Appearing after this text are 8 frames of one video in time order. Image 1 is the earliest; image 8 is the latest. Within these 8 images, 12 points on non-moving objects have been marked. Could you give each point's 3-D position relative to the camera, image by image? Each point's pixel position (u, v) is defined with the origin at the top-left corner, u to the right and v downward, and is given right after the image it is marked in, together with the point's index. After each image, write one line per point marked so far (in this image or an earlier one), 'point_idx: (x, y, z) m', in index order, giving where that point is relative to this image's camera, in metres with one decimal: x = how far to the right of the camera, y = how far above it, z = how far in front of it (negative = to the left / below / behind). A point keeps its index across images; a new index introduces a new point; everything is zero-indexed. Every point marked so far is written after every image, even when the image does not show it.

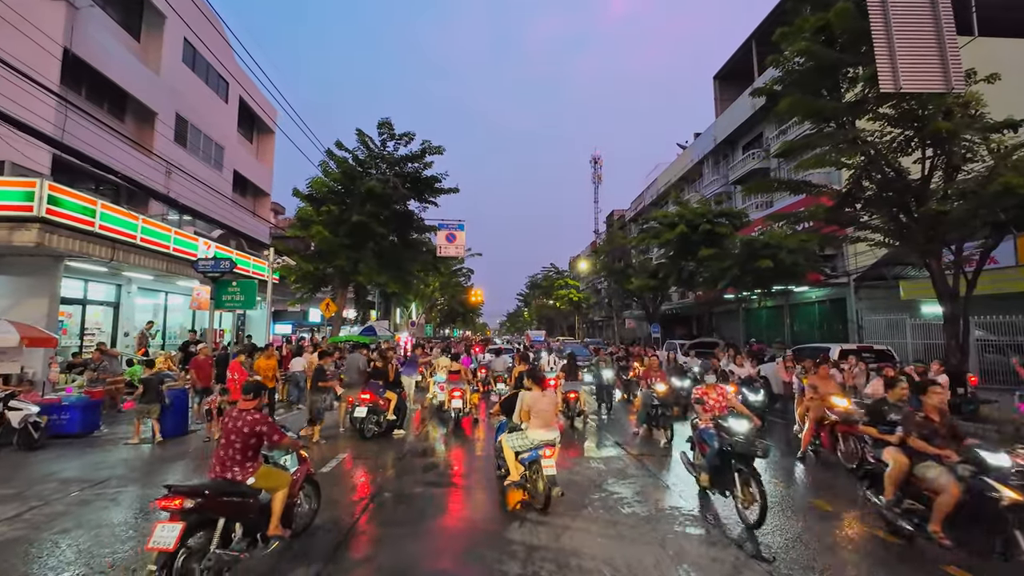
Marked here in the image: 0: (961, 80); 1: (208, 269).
0: (+5.0, +2.3, +6.5) m
1: (-6.7, +0.4, +12.5) m
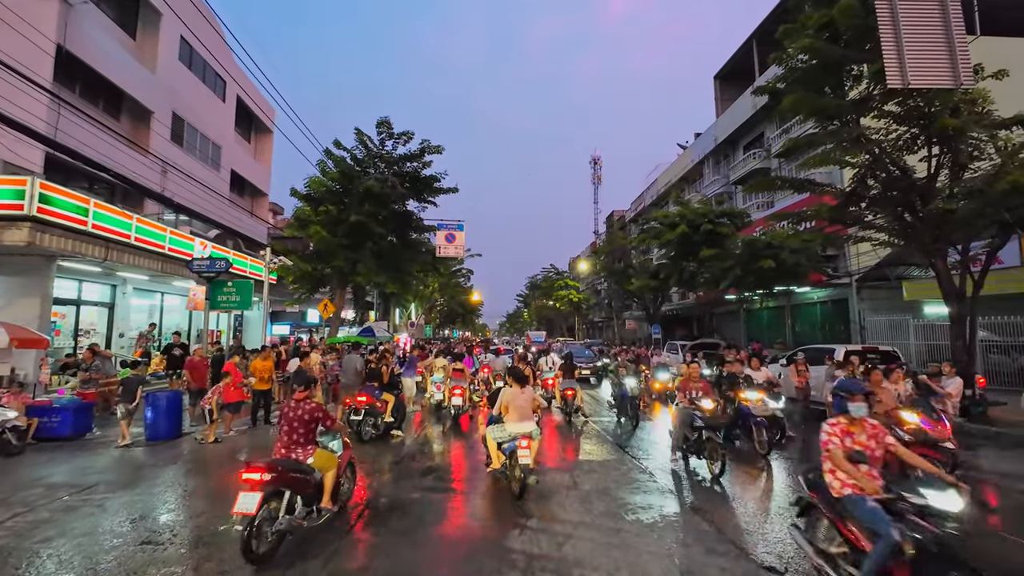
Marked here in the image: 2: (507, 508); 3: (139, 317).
0: (+5.0, +2.3, +6.3) m
1: (-6.7, +0.4, +12.3) m
2: (0.0, -2.4, +6.2) m
3: (-11.3, -0.9, +17.3) m
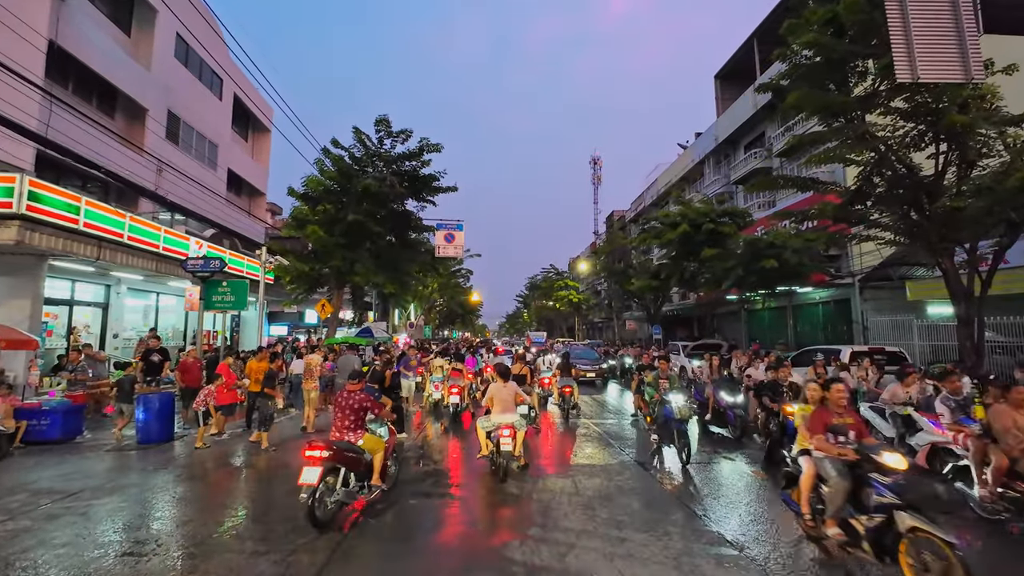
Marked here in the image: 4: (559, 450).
0: (+5.0, +2.3, +6.1) m
1: (-6.7, +0.4, +12.1) m
2: (0.0, -2.4, +5.9) m
3: (-11.3, -0.9, +17.1) m
4: (+0.6, -2.6, +9.3) m
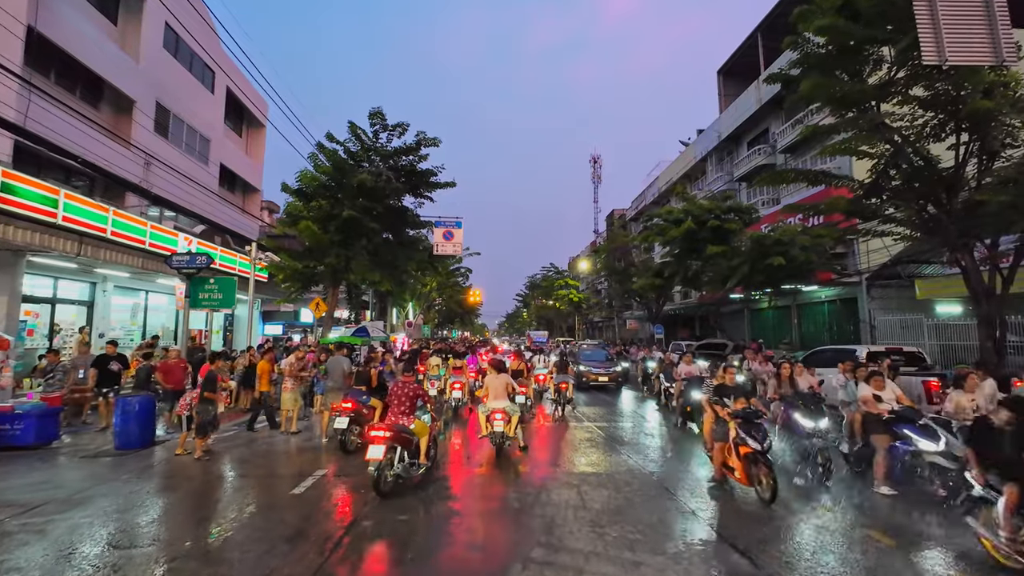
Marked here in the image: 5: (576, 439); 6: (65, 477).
0: (+5.0, +2.4, +5.6) m
1: (-6.7, +0.5, +11.6) m
2: (0.0, -2.3, +5.4) m
3: (-11.3, -0.8, +16.5) m
4: (+0.6, -2.6, +8.8) m
5: (+1.1, -2.6, +10.0) m
6: (-6.1, -2.6, +7.8) m
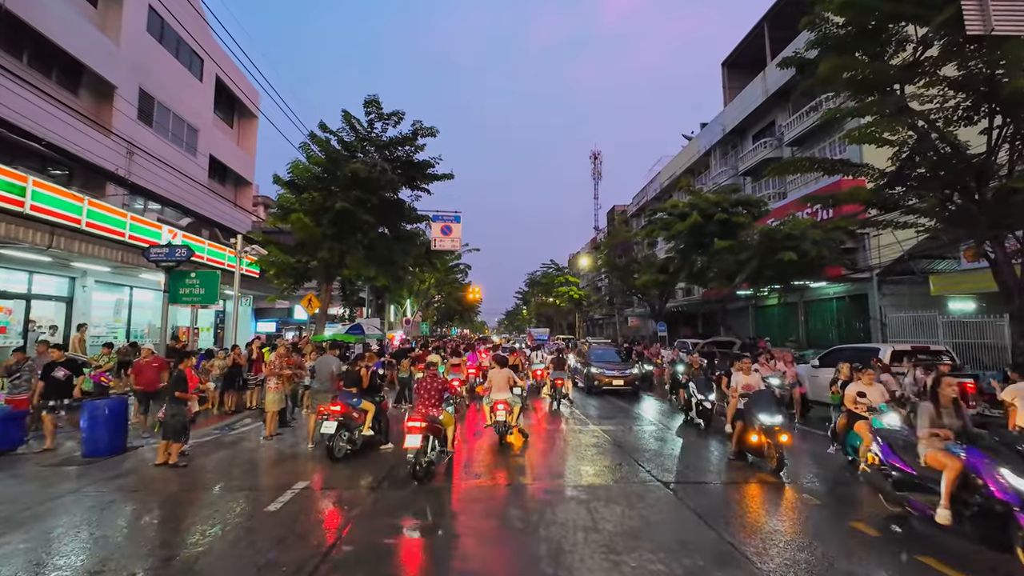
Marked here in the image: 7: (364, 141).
0: (+5.0, +2.5, +4.8) m
1: (-6.7, +0.6, +10.9) m
2: (0.0, -2.2, +4.7) m
3: (-11.3, -0.7, +15.8) m
4: (+0.6, -2.5, +8.1) m
5: (+1.1, -2.5, +9.3) m
6: (-6.1, -2.5, +7.1) m
7: (-4.8, +4.8, +18.6) m
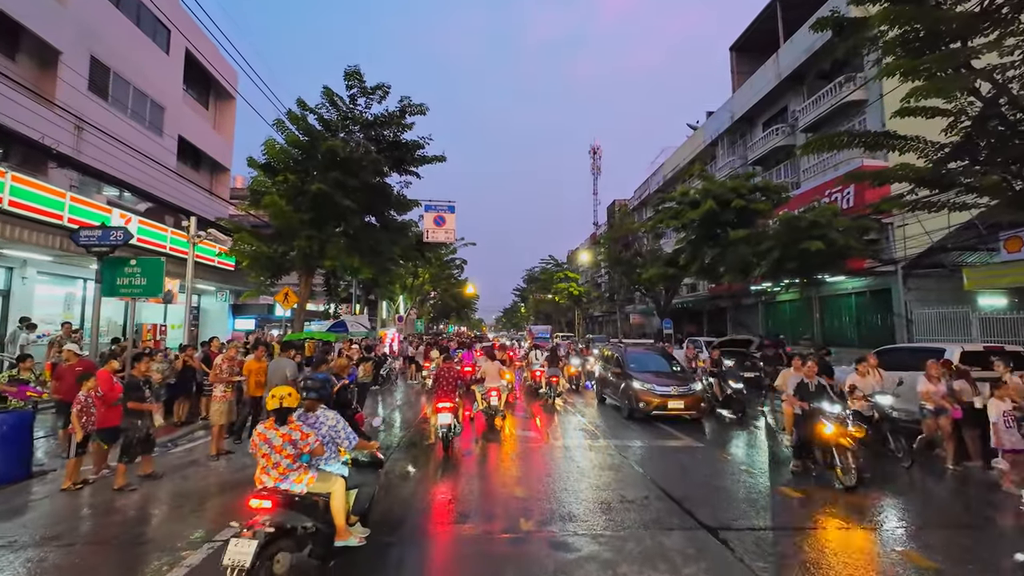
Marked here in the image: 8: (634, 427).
0: (+5.0, +2.6, +3.2) m
1: (-6.7, +0.7, +9.1) m
2: (0.0, -2.1, +3.0) m
3: (-11.3, -0.5, +14.1) m
4: (+0.6, -2.3, +6.4) m
5: (+1.0, -2.4, +7.6) m
6: (-6.1, -2.3, +5.4) m
7: (-4.9, +5.0, +16.8) m
8: (+2.4, -2.7, +11.0) m
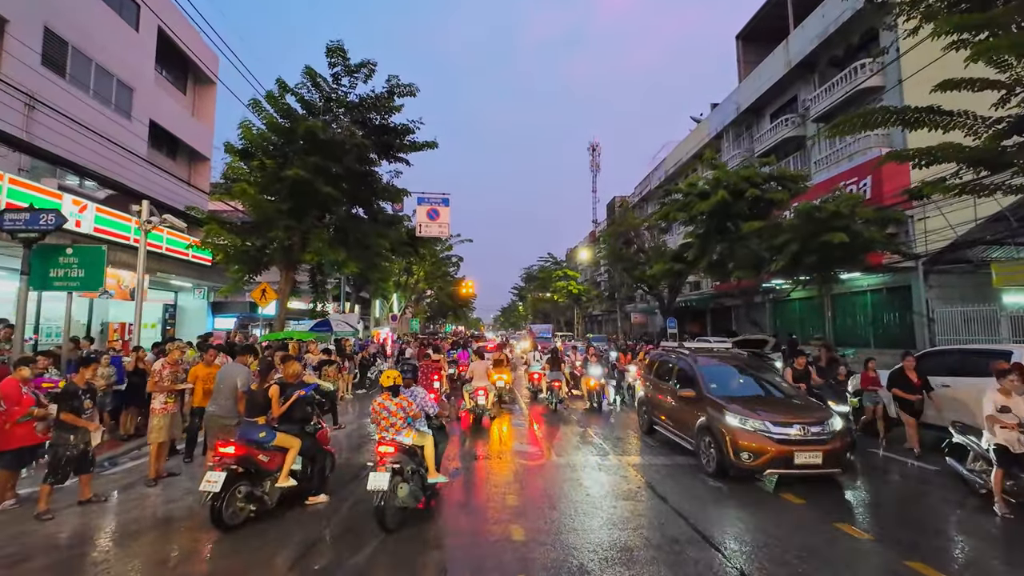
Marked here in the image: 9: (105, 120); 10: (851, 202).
0: (+5.0, +2.7, +1.9) m
1: (-6.8, +0.8, +7.8) m
2: (-0.1, -2.0, +1.7) m
3: (-11.4, -0.4, +12.7) m
4: (+0.6, -2.2, +5.2) m
5: (+1.0, -2.3, +6.3) m
6: (-6.1, -2.2, +4.1) m
7: (-5.0, +5.1, +15.5) m
8: (+2.3, -2.6, +9.8) m
9: (-10.7, +4.5, +15.1) m
10: (+9.2, +2.3, +15.6) m
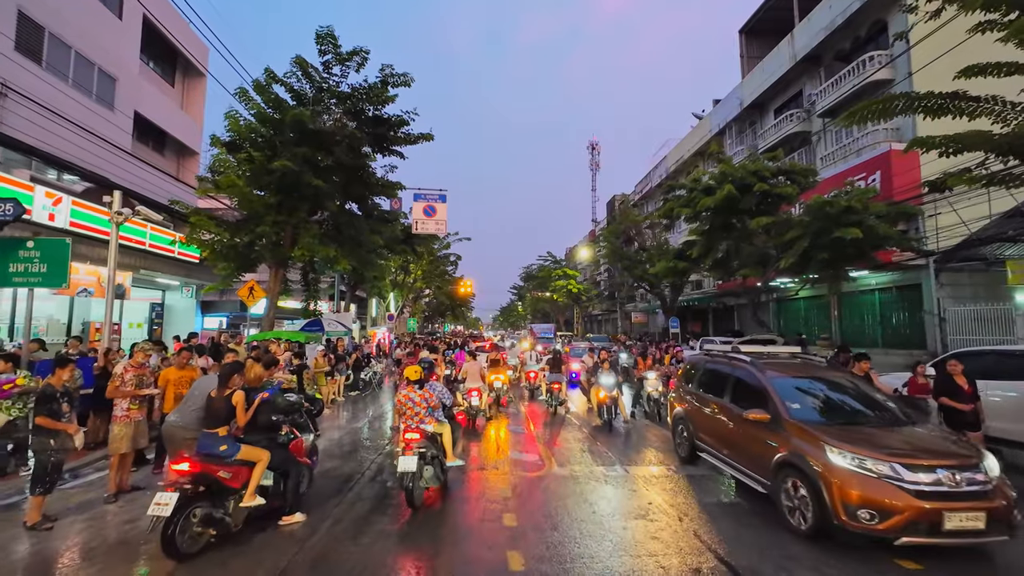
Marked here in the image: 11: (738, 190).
0: (+5.0, +2.8, +1.3) m
1: (-6.8, +0.9, +7.2) m
2: (-0.1, -1.9, +1.1) m
3: (-11.4, -0.4, +12.1) m
4: (+0.5, -2.2, +4.5) m
5: (+1.0, -2.2, +5.7) m
6: (-6.2, -2.2, +3.4) m
7: (-5.0, +5.1, +14.9) m
8: (+2.3, -2.5, +9.2) m
9: (-10.7, +4.5, +14.5) m
10: (+9.2, +2.4, +15.0) m
11: (+7.4, +3.1, +19.0) m
